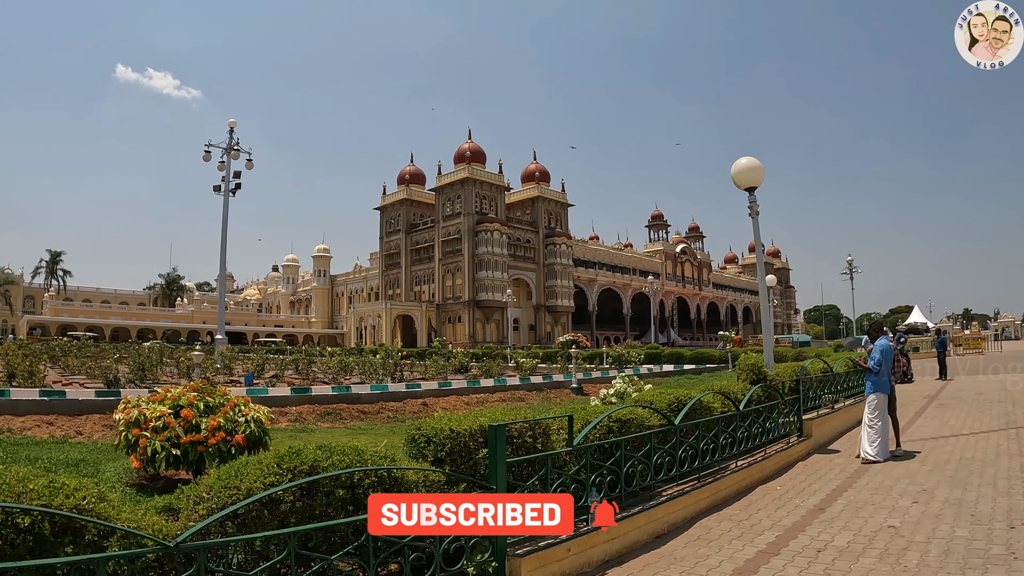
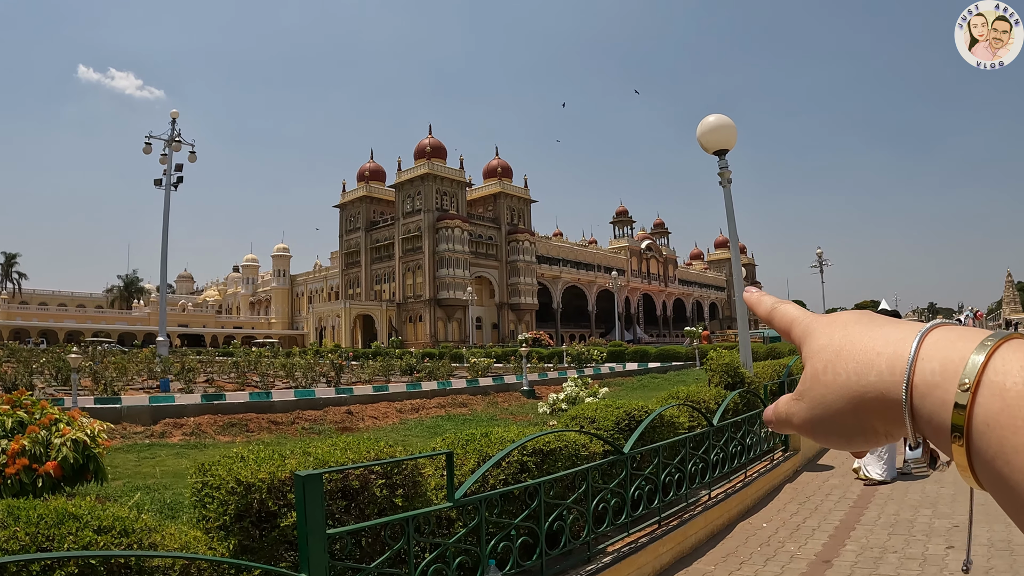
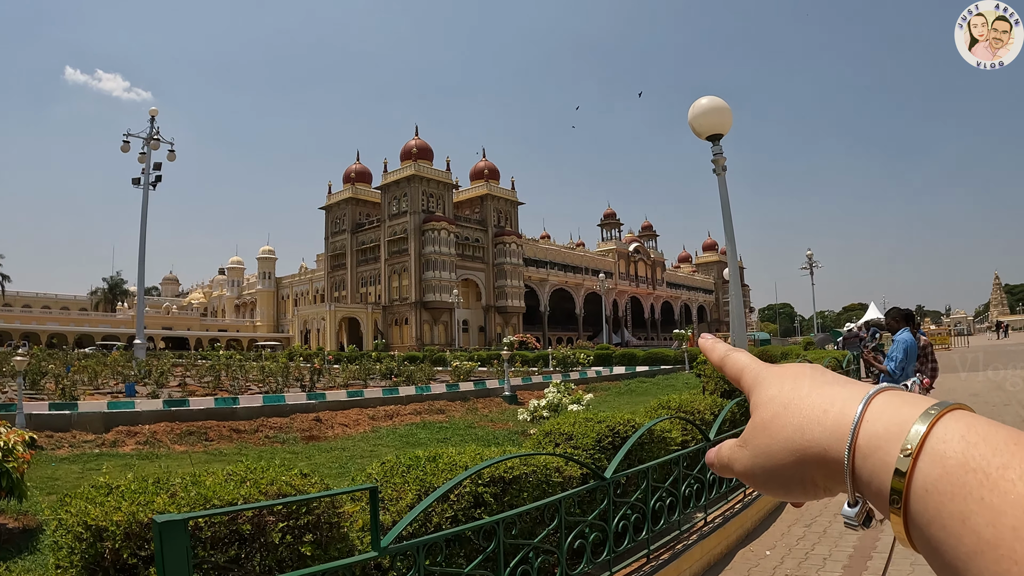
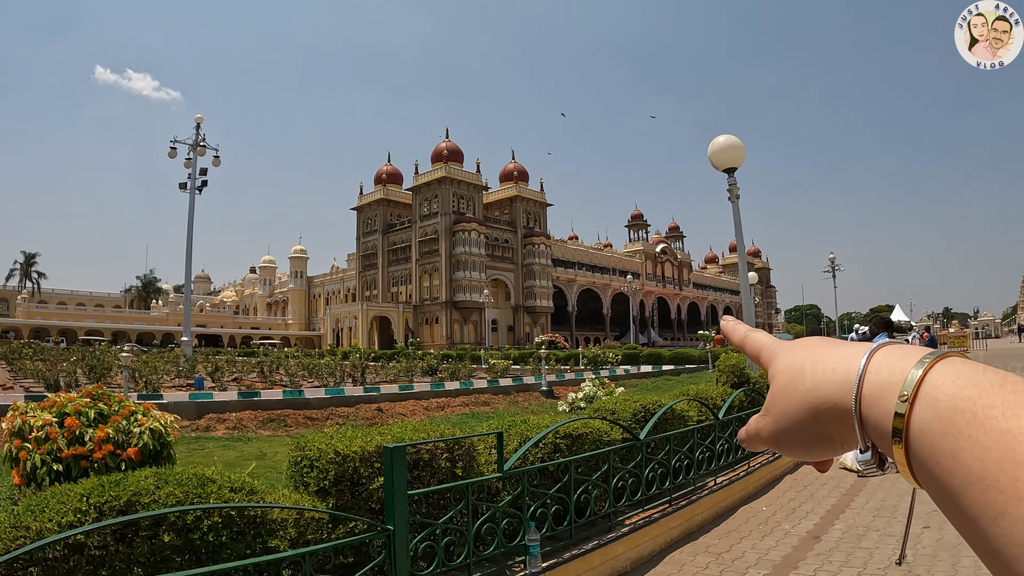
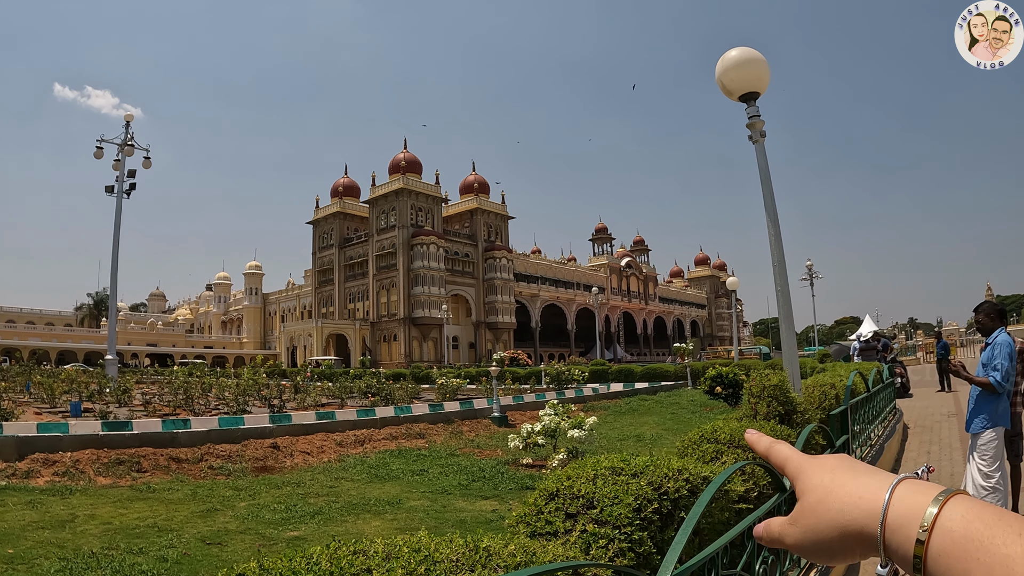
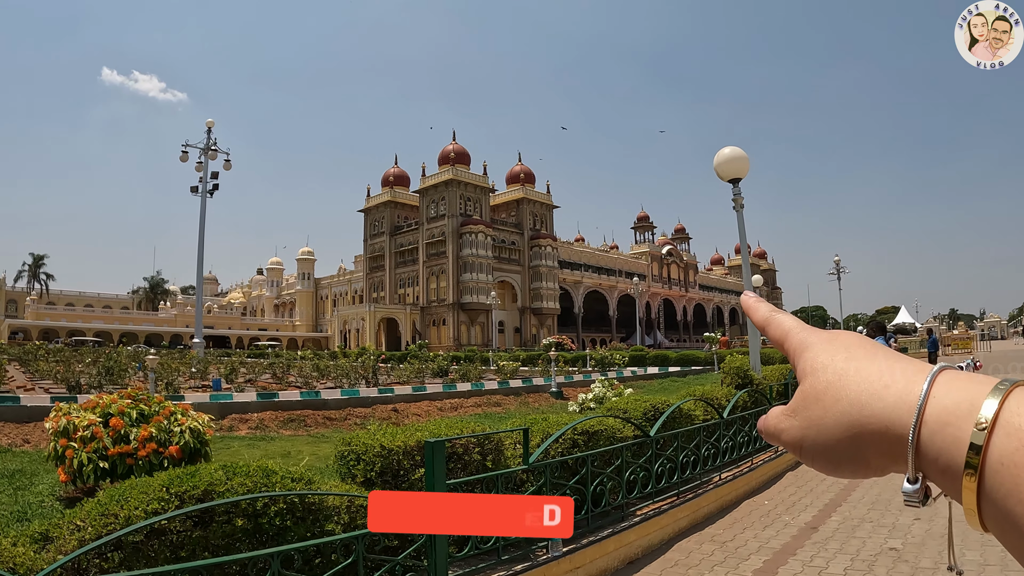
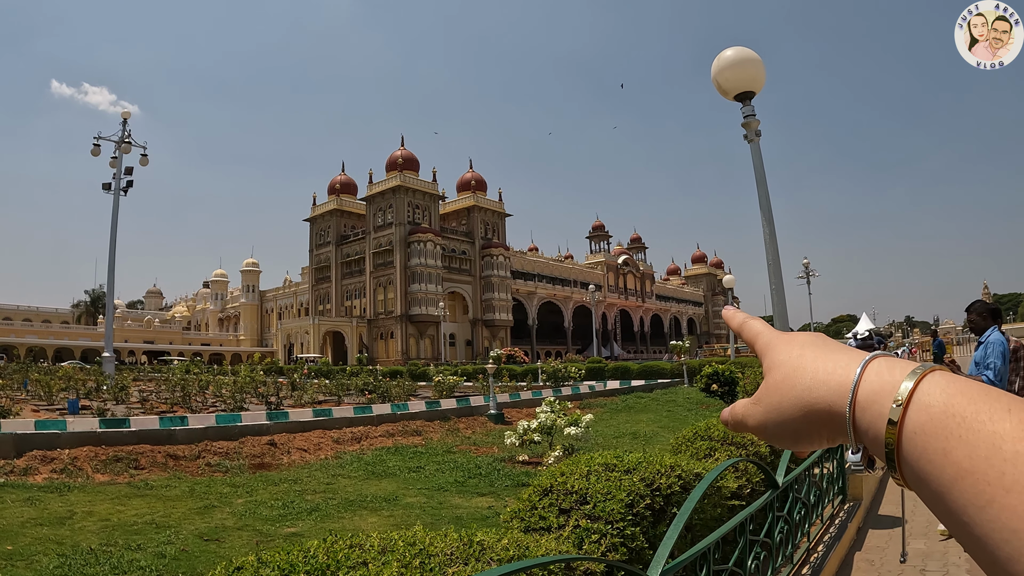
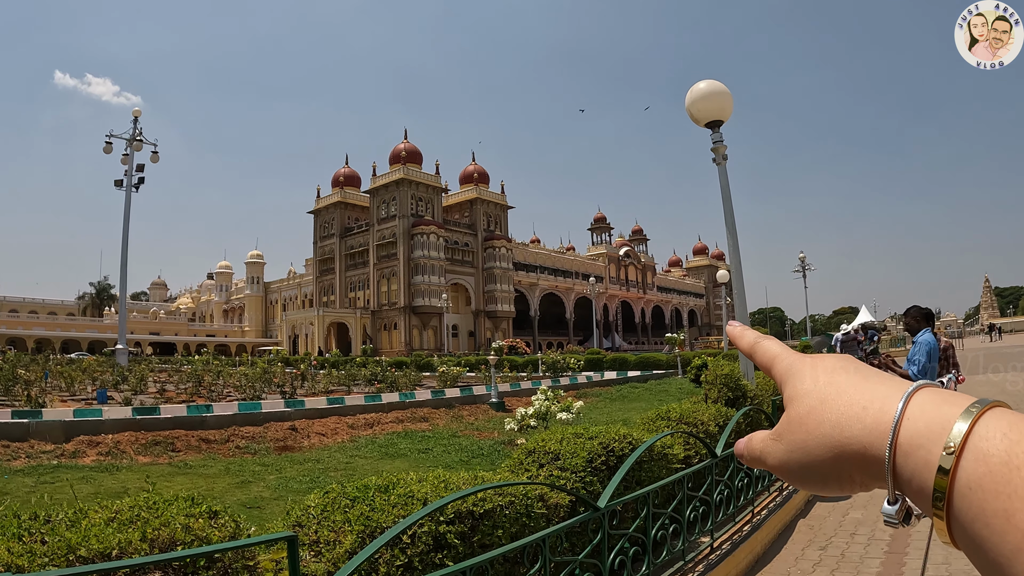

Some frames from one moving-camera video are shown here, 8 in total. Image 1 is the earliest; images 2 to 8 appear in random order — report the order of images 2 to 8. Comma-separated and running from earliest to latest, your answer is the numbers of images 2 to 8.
6, 4, 2, 3, 8, 7, 5
